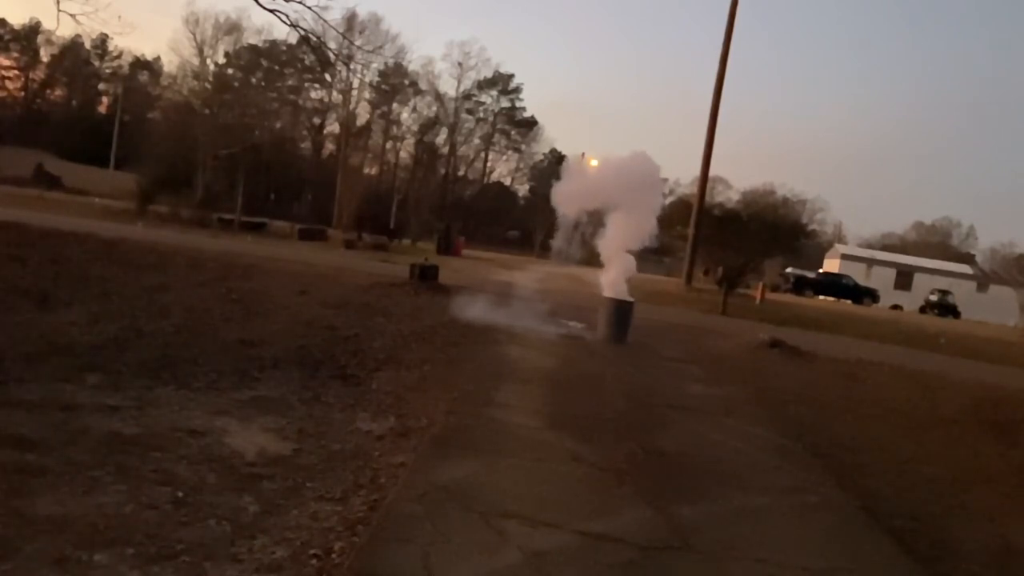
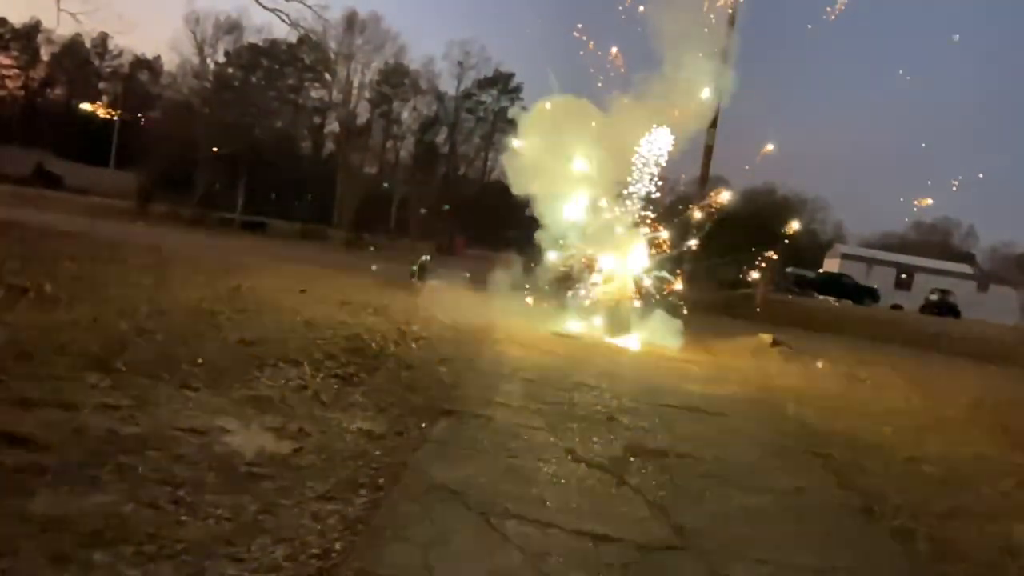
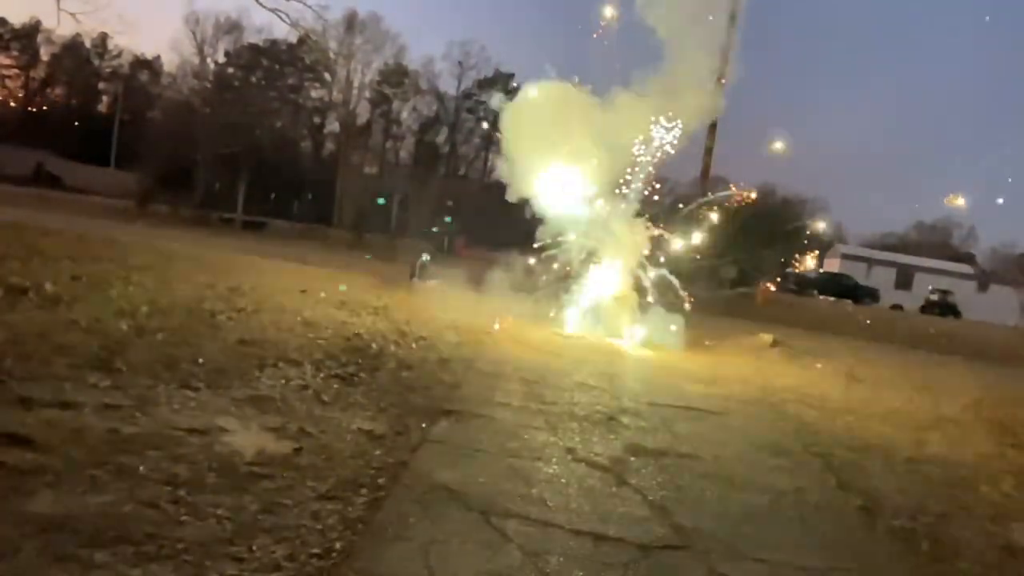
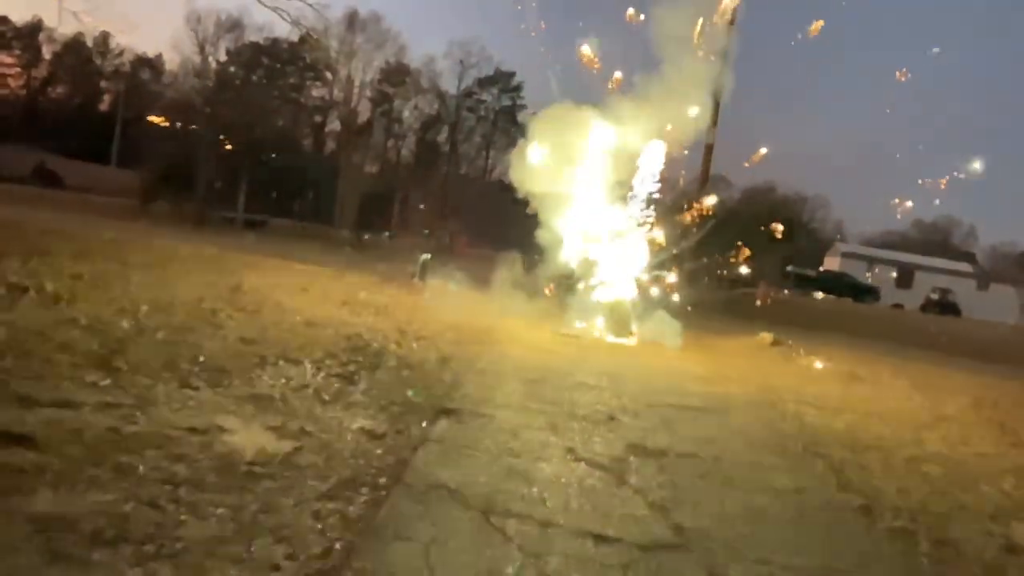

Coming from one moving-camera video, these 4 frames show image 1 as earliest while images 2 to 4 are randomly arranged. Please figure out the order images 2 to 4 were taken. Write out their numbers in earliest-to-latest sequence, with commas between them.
4, 2, 3
